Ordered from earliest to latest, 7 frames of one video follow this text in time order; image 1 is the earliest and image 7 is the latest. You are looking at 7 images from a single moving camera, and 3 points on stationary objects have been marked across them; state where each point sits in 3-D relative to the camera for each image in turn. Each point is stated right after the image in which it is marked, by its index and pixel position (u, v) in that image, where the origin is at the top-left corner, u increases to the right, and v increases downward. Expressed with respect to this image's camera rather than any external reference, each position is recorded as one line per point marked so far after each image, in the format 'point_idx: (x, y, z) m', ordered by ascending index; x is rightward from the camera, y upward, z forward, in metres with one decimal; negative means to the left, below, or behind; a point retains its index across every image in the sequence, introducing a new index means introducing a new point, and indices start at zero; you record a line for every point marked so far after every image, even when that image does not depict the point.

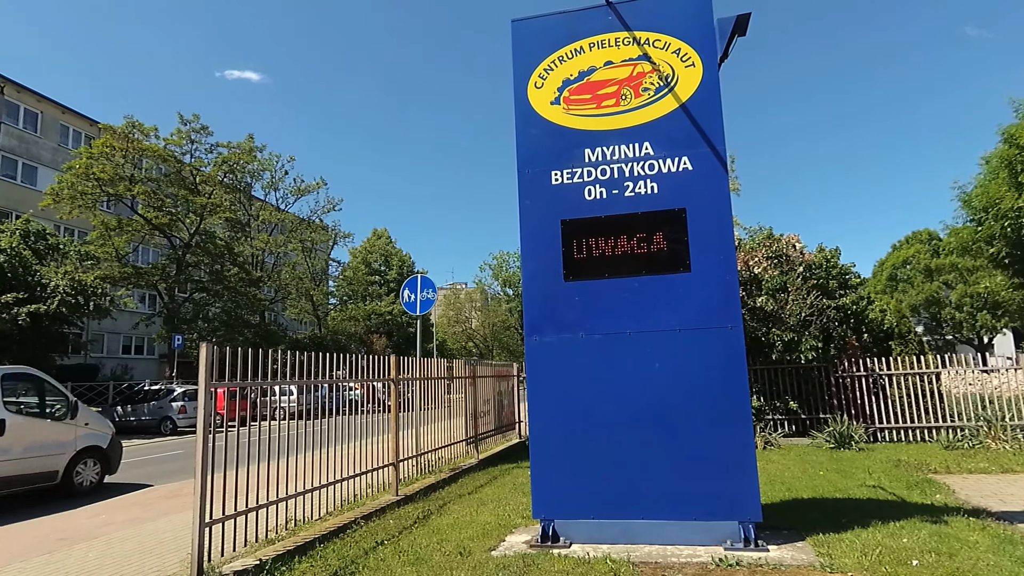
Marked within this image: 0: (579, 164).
0: (+0.9, +1.7, +6.3) m
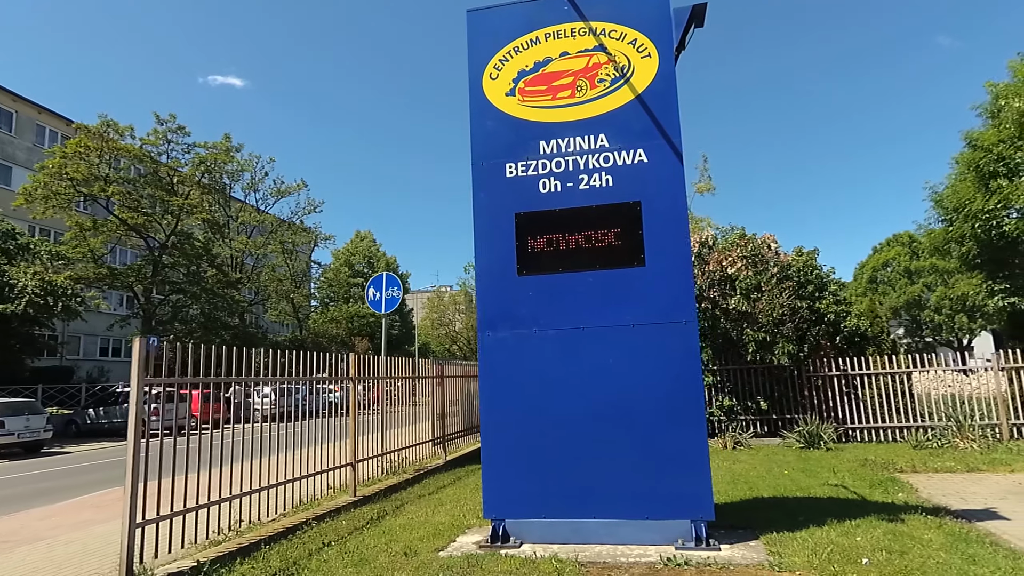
0: (+0.3, +1.8, +6.2) m
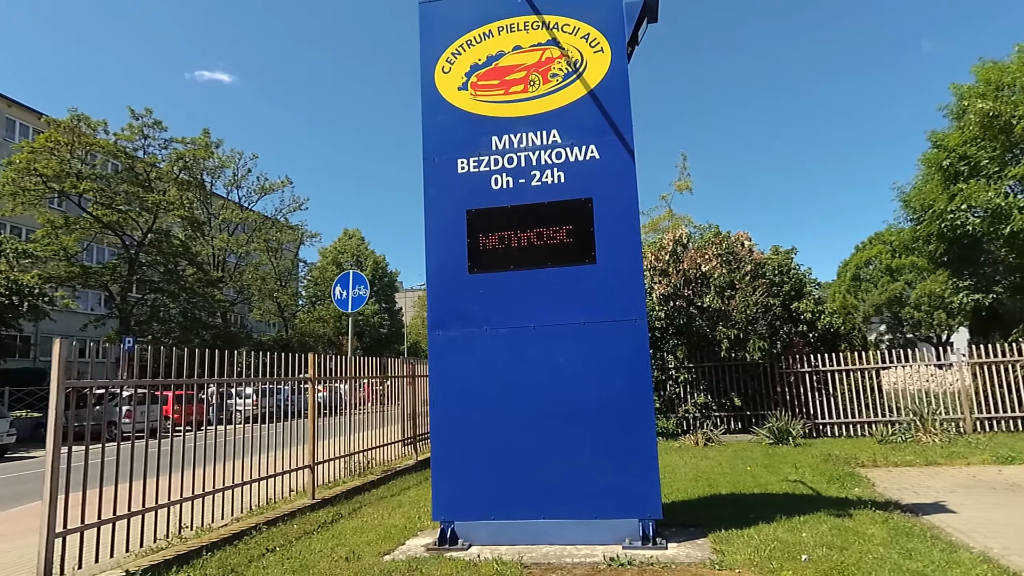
0: (-0.4, +1.8, +6.1) m
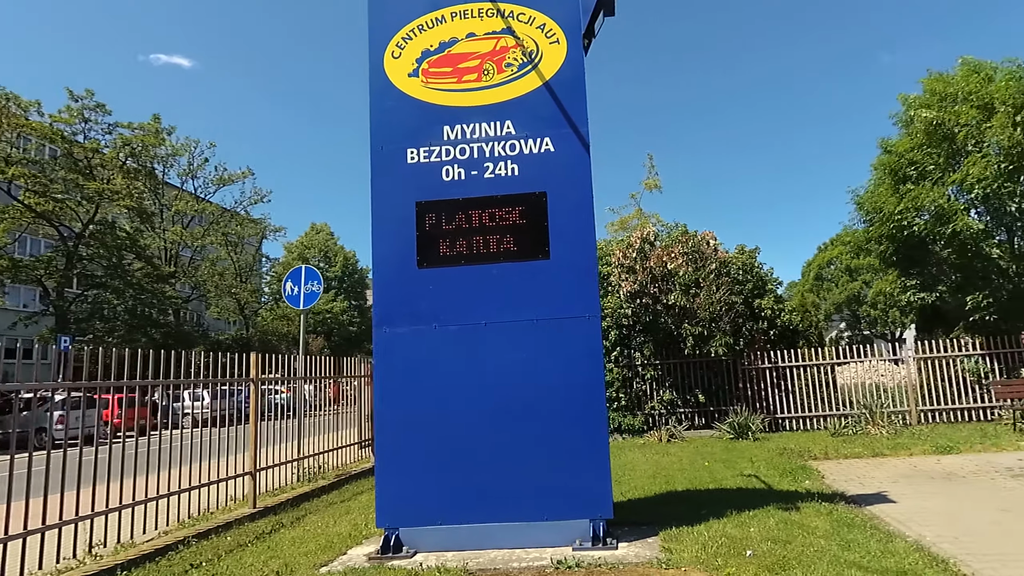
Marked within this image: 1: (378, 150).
0: (-1.0, +1.9, +5.9) m
1: (-1.7, +1.8, +6.0) m
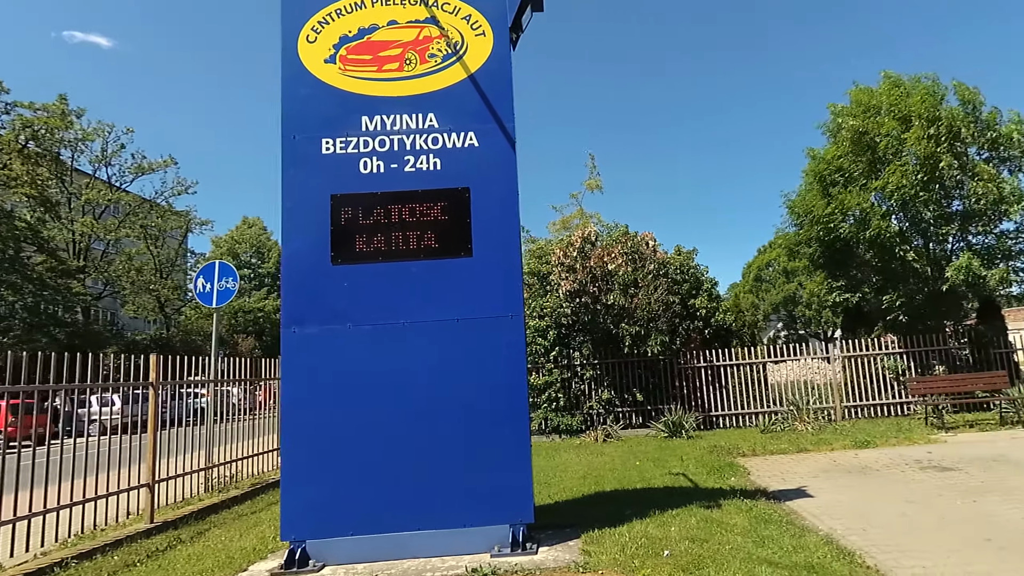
0: (-1.9, +1.9, +5.6) m
1: (-2.7, +1.8, +5.6) m
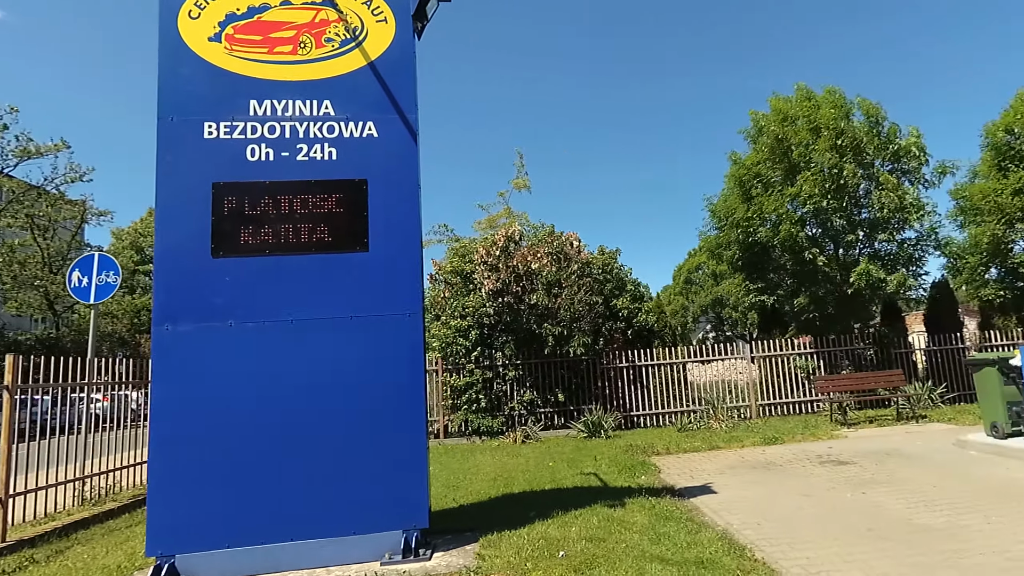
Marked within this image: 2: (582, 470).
0: (-3.1, +1.9, +5.2) m
1: (-3.8, +1.9, +5.1) m
2: (+1.3, -3.2, +8.2) m
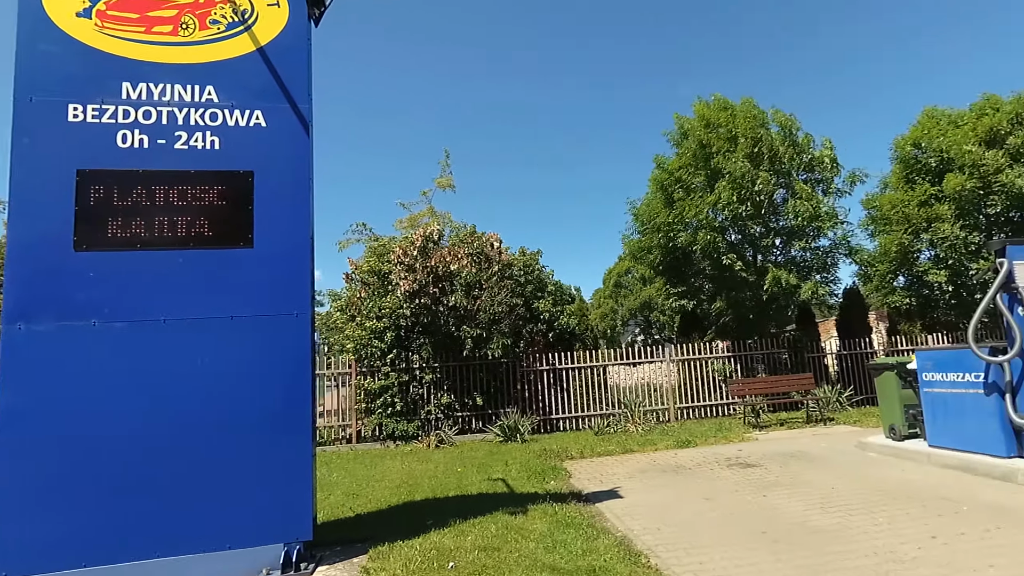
0: (-4.1, +2.0, +4.8) m
1: (-4.8, +1.9, +4.6) m
2: (-0.2, -3.3, +8.2) m
